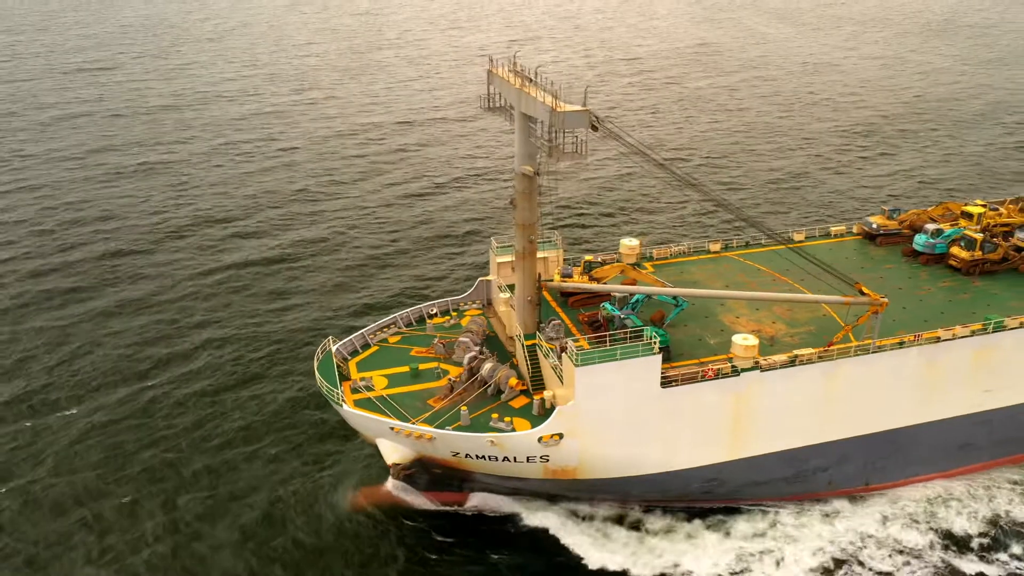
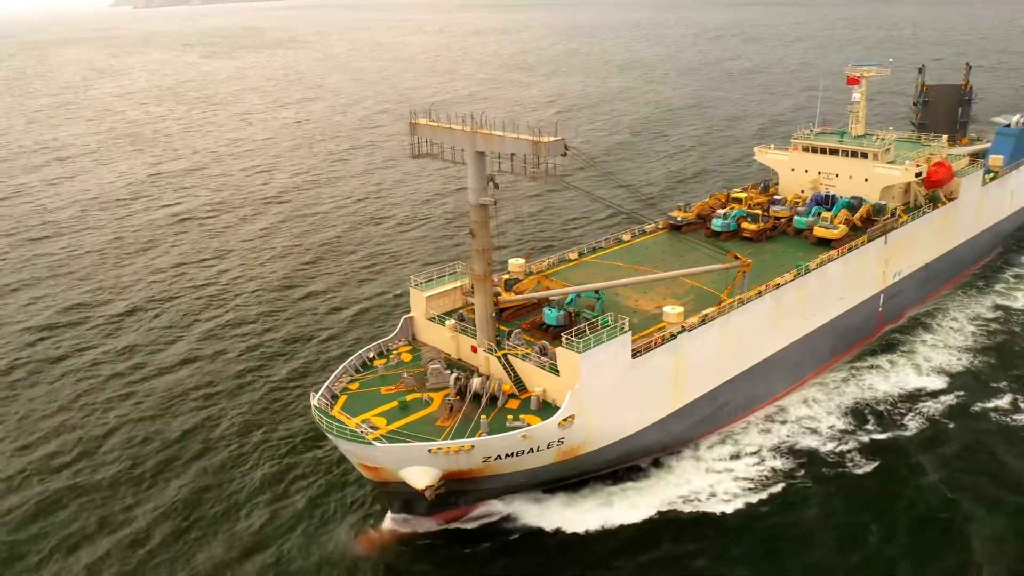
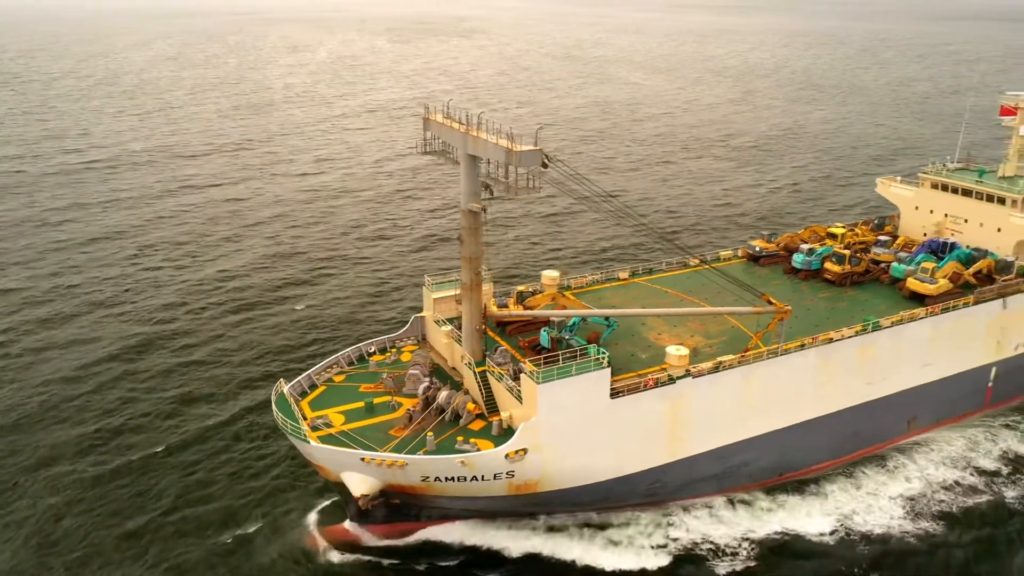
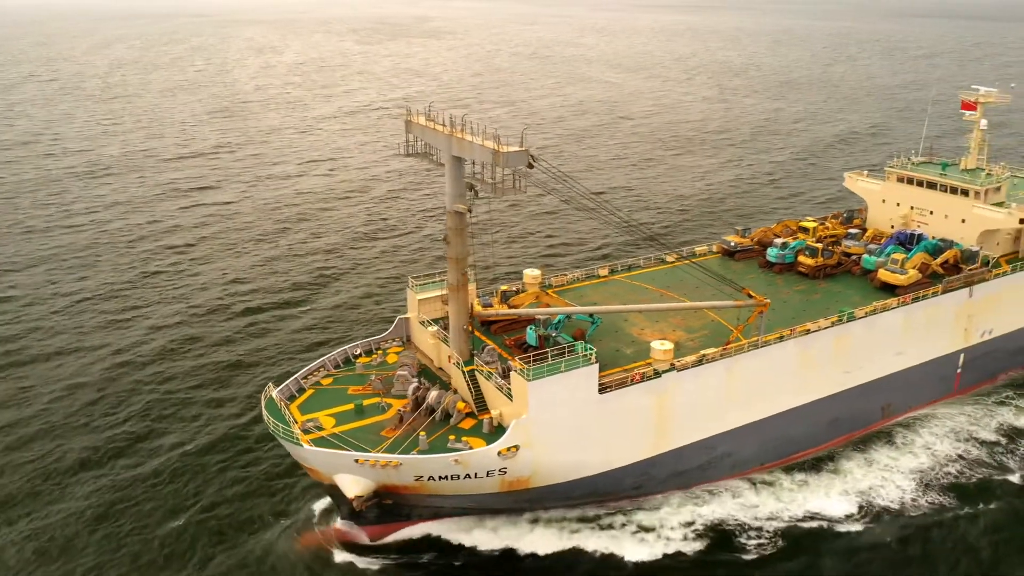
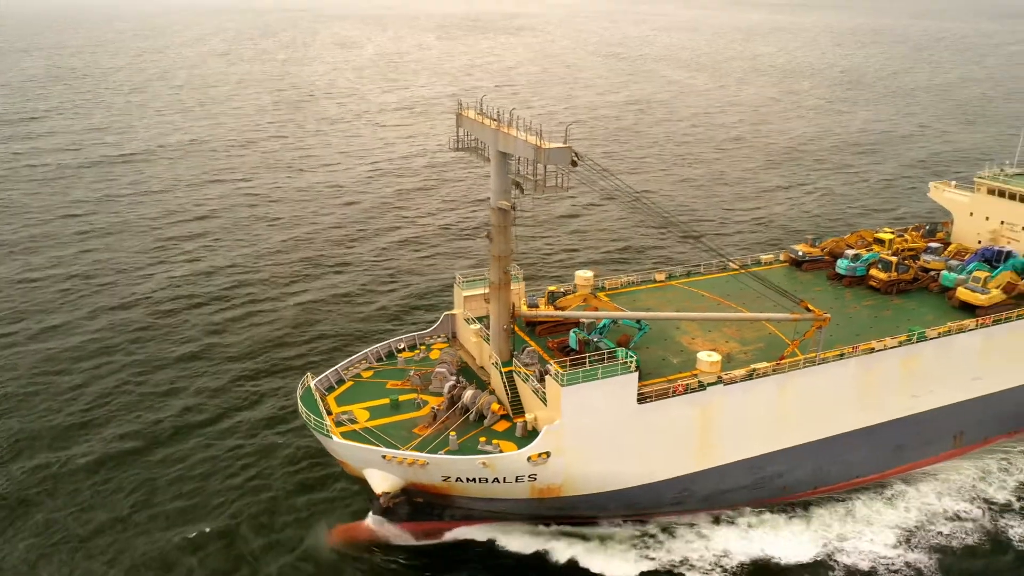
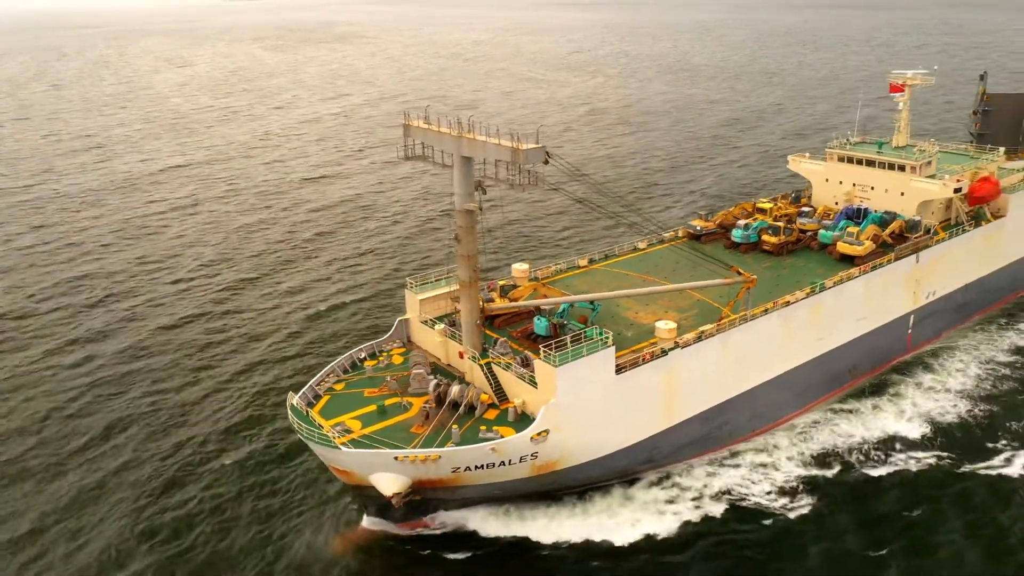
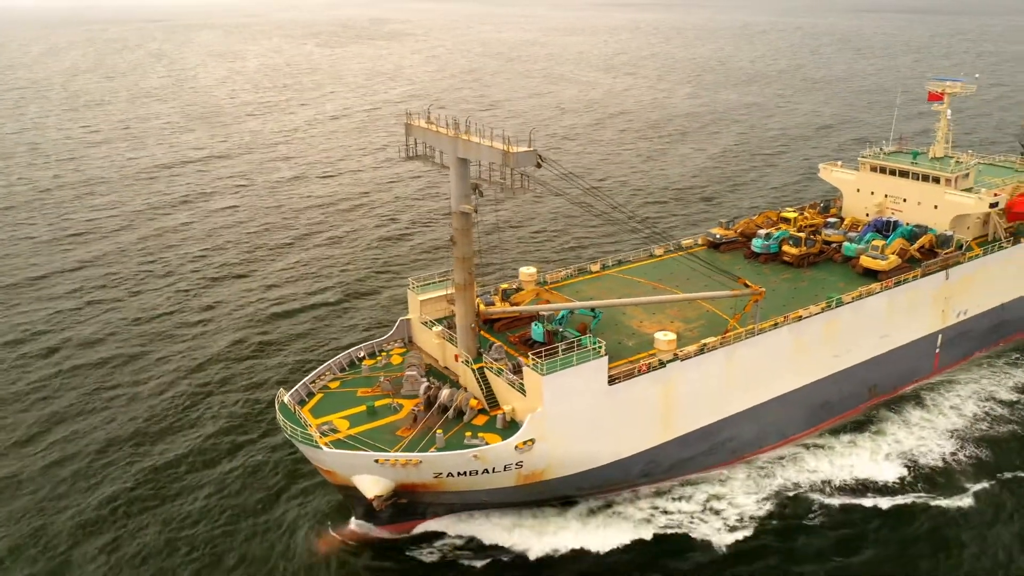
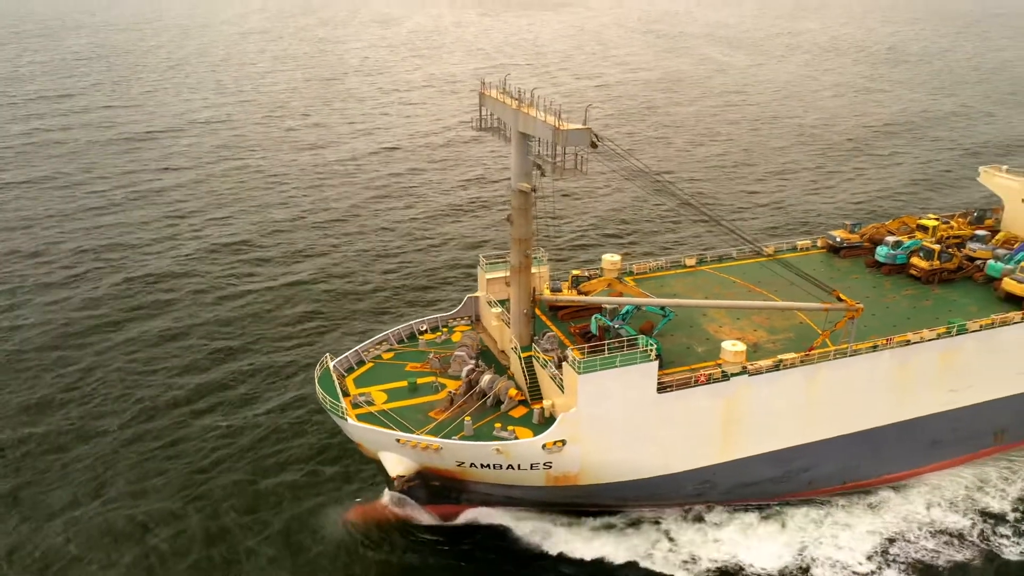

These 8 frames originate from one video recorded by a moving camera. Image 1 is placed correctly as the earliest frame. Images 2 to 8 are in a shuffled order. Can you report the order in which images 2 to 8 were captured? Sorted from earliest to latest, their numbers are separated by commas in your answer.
8, 5, 3, 4, 7, 6, 2
